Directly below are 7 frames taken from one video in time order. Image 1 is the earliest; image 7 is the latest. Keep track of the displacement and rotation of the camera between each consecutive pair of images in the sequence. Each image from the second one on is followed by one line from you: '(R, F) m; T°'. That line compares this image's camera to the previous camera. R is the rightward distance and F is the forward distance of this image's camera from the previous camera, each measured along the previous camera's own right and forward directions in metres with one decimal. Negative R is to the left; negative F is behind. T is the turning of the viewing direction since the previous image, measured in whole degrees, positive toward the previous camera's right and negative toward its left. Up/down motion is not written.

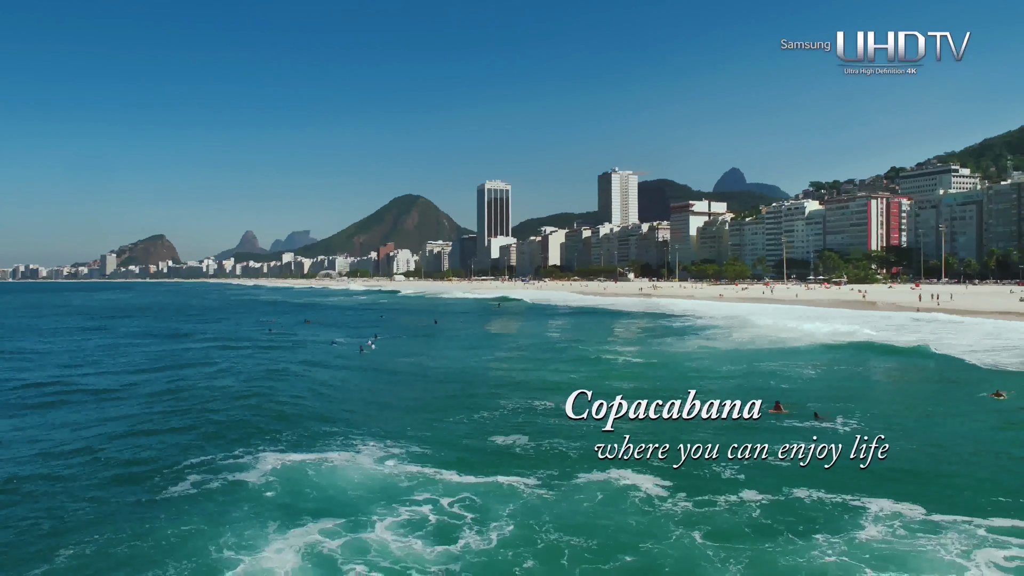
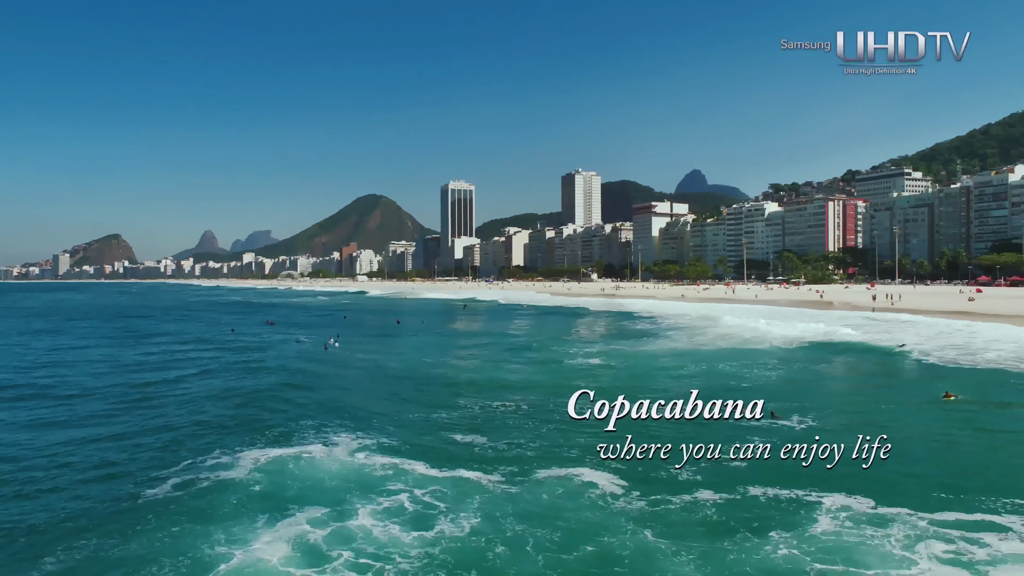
(0.0, -0.1) m; +3°
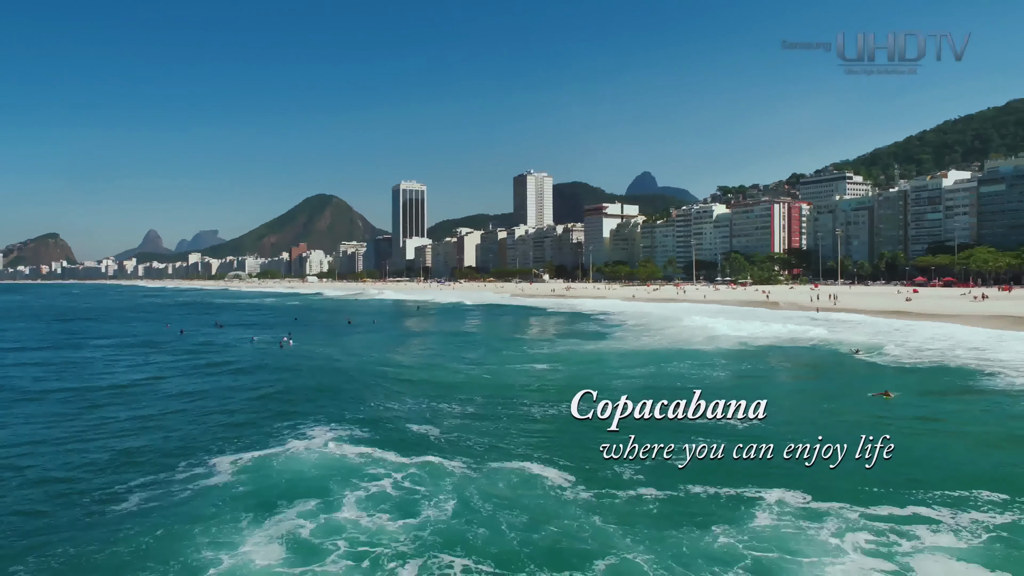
(-0.4, -0.2) m; +4°
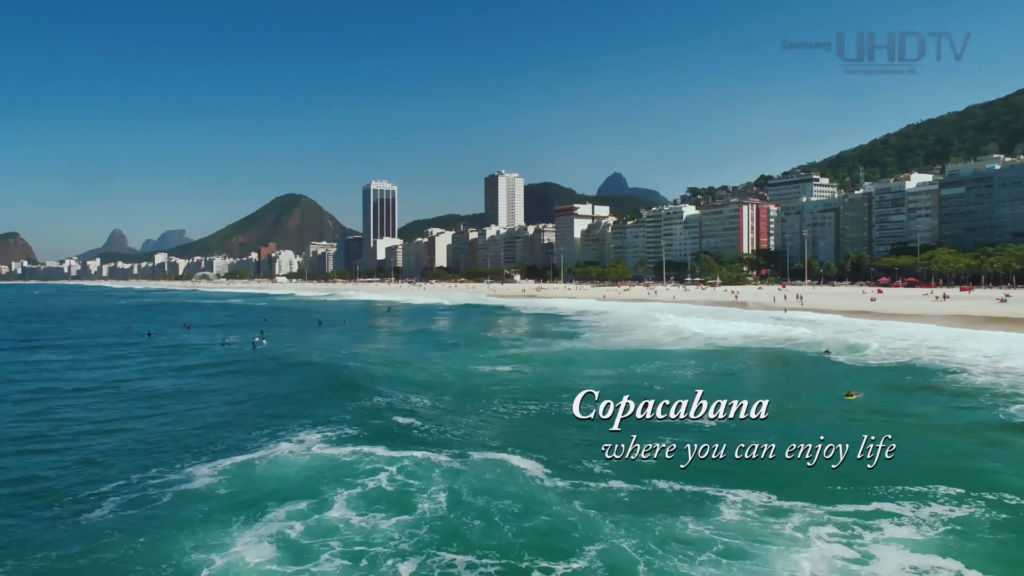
(-0.3, -0.1) m; +2°
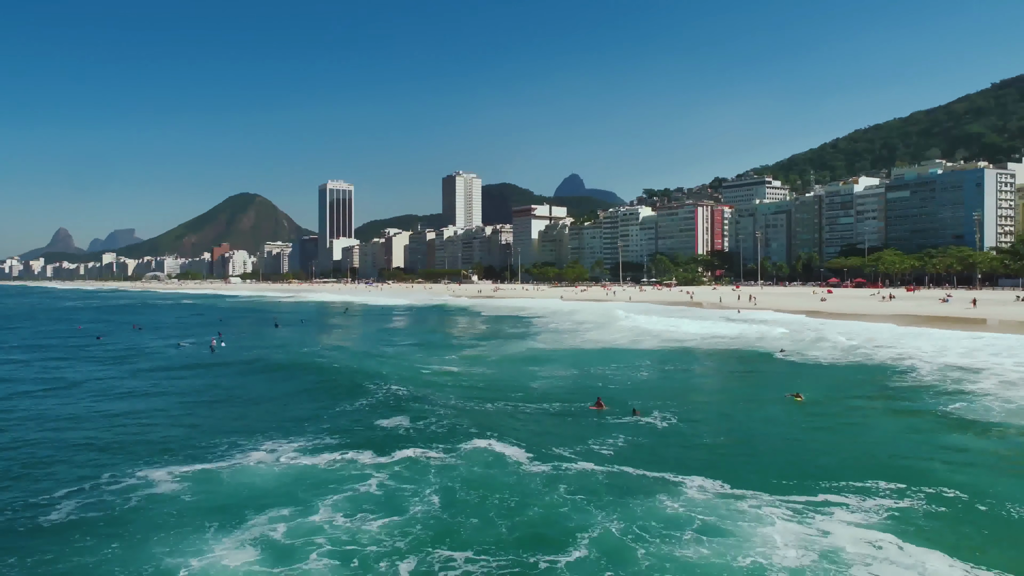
(-0.4, -0.1) m; +3°
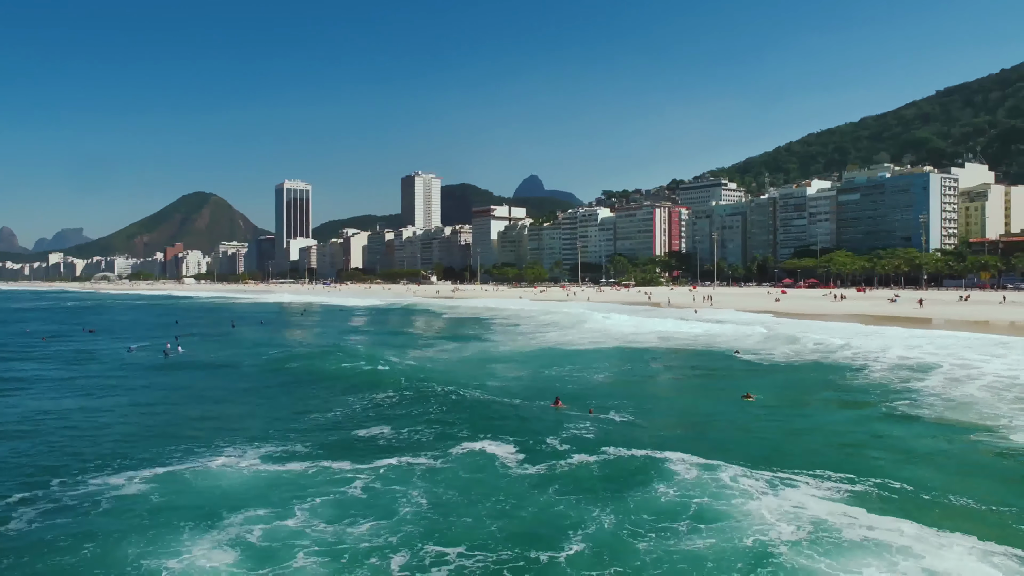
(-0.4, 0.0) m; +3°
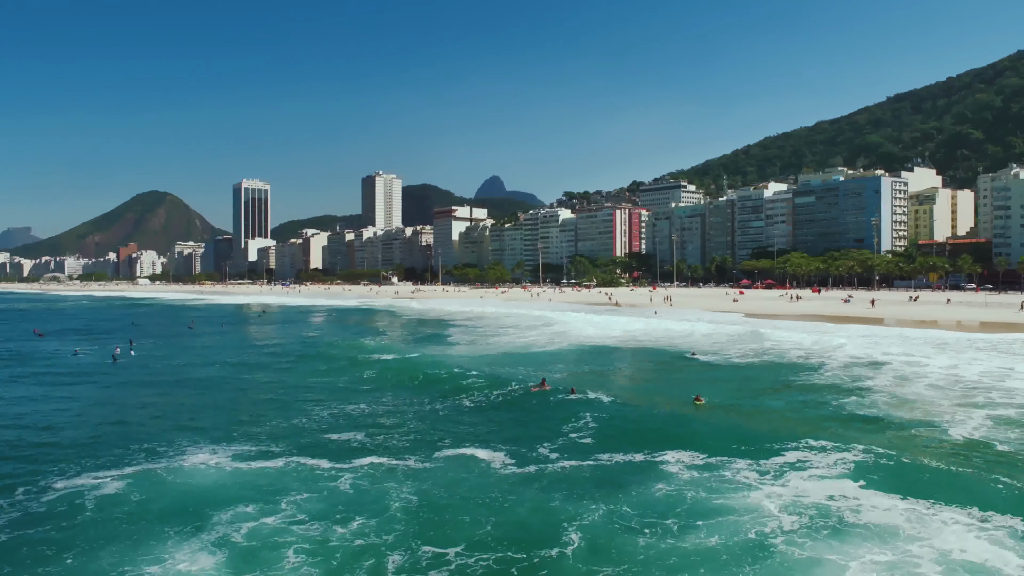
(-0.4, 0.0) m; +3°
